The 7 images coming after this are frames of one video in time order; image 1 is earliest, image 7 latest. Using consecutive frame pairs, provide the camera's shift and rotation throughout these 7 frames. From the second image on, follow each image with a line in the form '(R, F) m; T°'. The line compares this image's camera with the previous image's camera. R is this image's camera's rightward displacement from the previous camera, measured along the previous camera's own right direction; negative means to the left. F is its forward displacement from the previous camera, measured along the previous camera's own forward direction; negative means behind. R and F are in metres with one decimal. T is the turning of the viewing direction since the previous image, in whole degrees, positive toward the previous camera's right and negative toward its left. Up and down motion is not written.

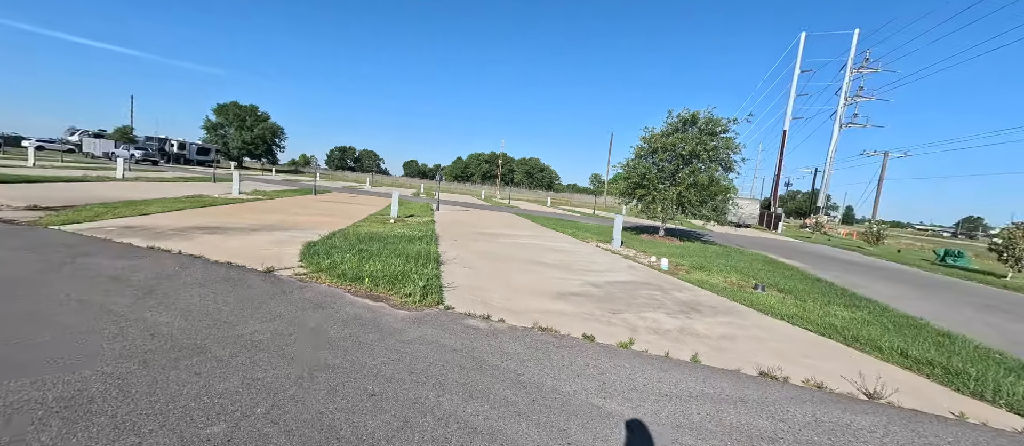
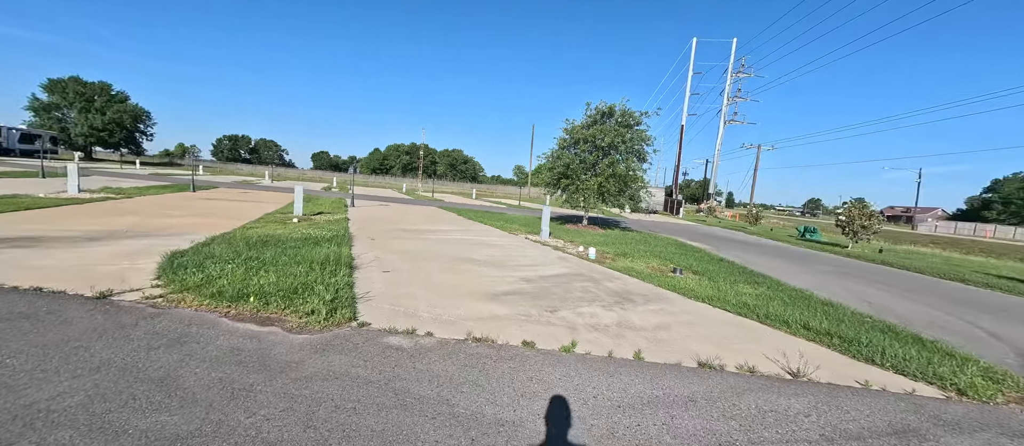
(0.0, +0.5) m; +12°
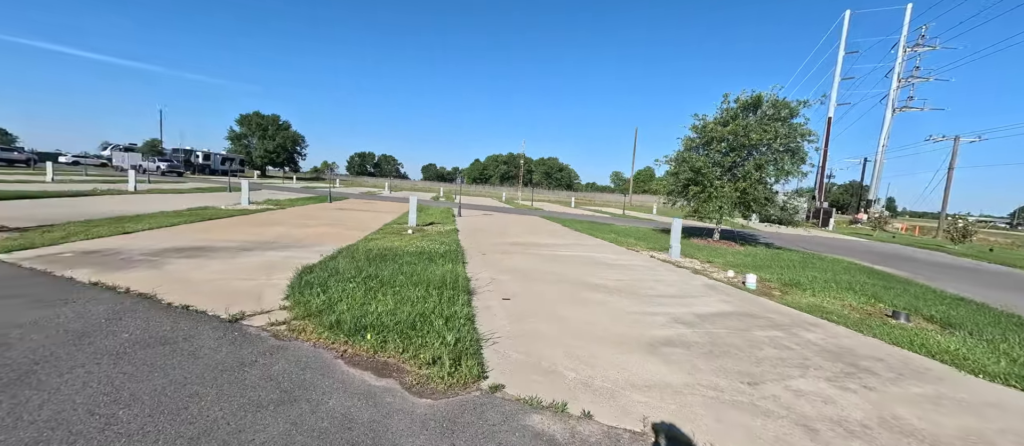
(-0.6, +0.9) m; -15°
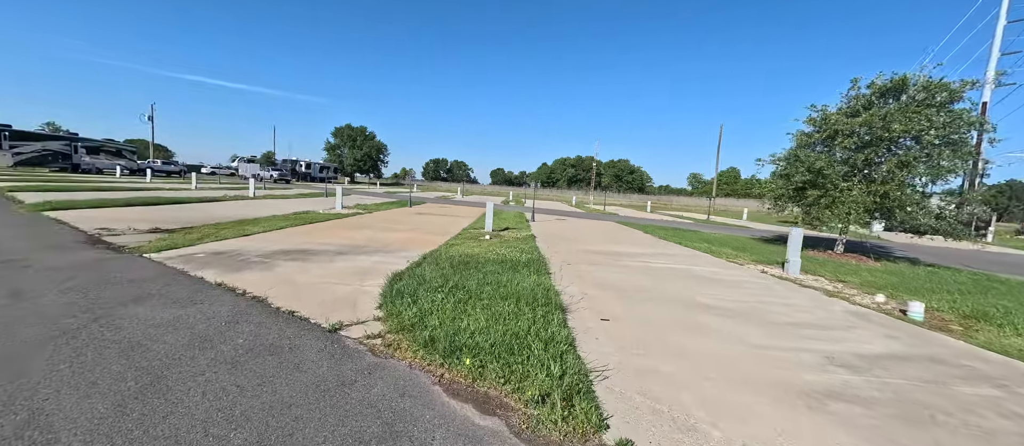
(-0.4, +0.4) m; -11°
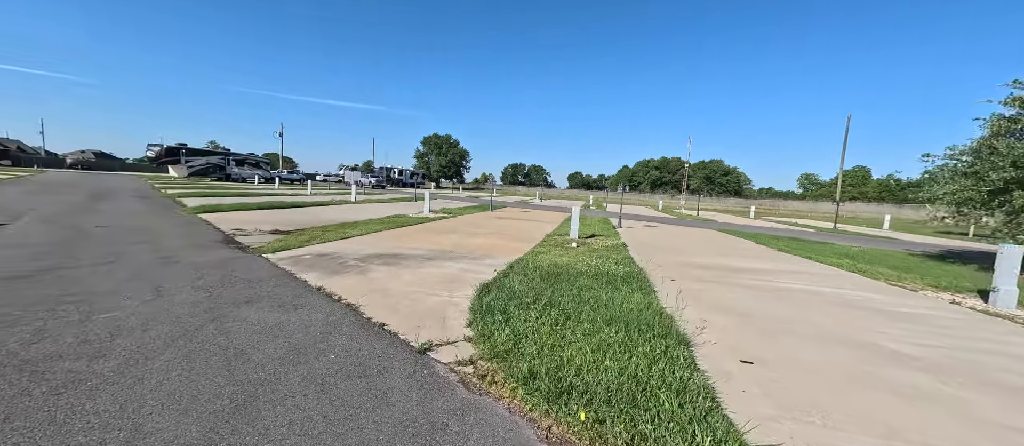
(-0.3, +0.6) m; -12°
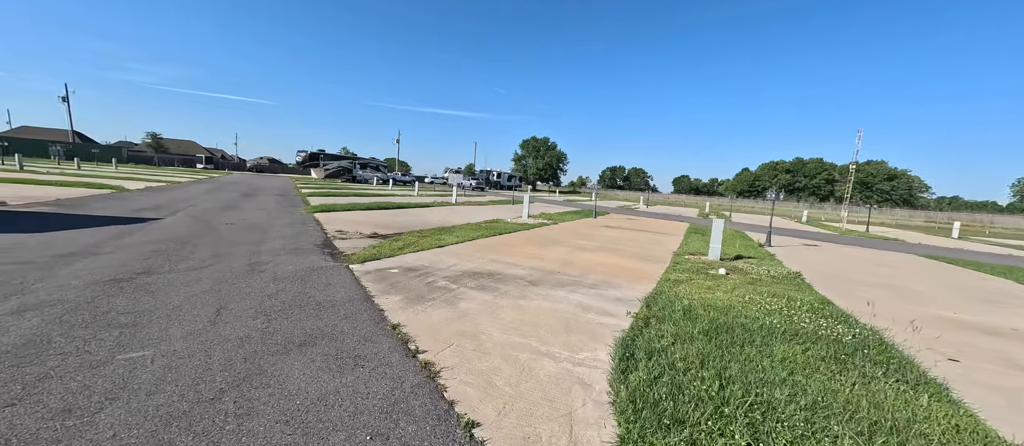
(-0.6, +1.9) m; -14°
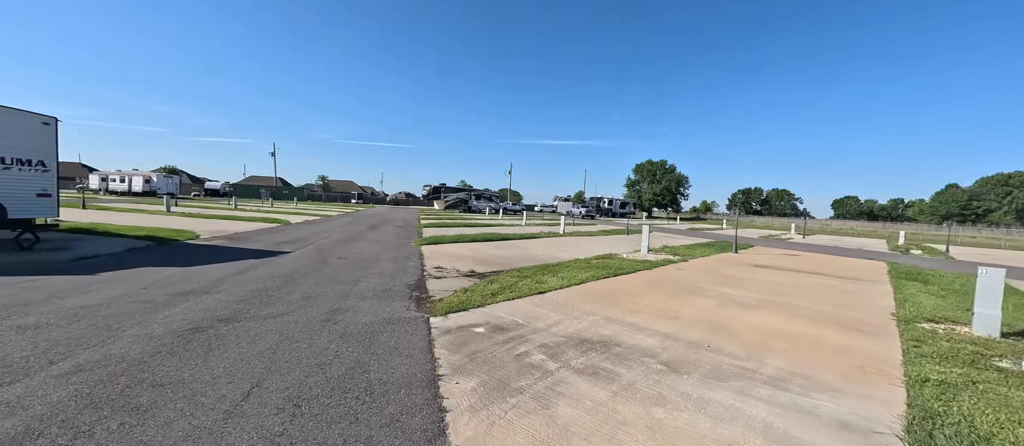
(-0.1, +1.7) m; -17°
